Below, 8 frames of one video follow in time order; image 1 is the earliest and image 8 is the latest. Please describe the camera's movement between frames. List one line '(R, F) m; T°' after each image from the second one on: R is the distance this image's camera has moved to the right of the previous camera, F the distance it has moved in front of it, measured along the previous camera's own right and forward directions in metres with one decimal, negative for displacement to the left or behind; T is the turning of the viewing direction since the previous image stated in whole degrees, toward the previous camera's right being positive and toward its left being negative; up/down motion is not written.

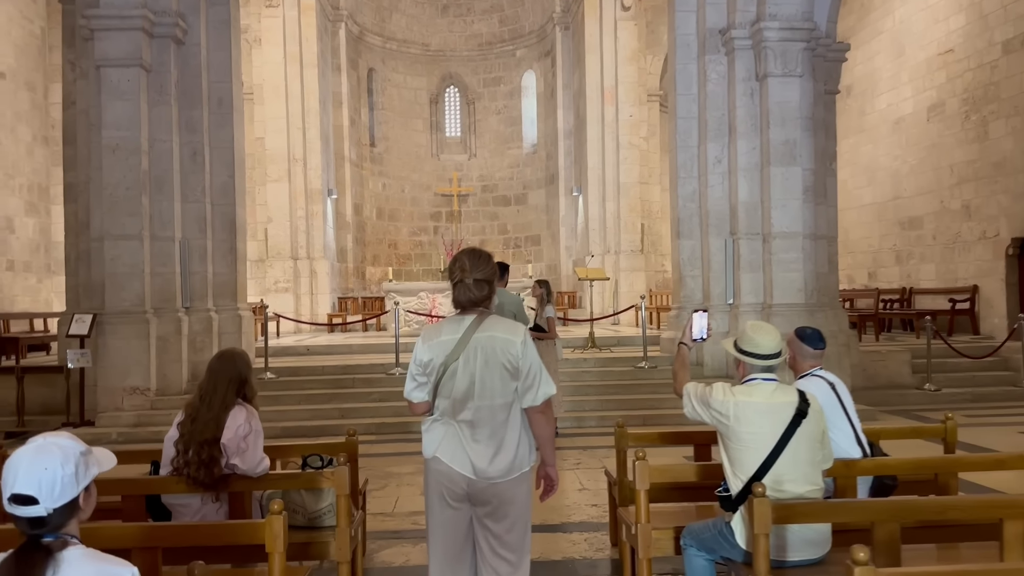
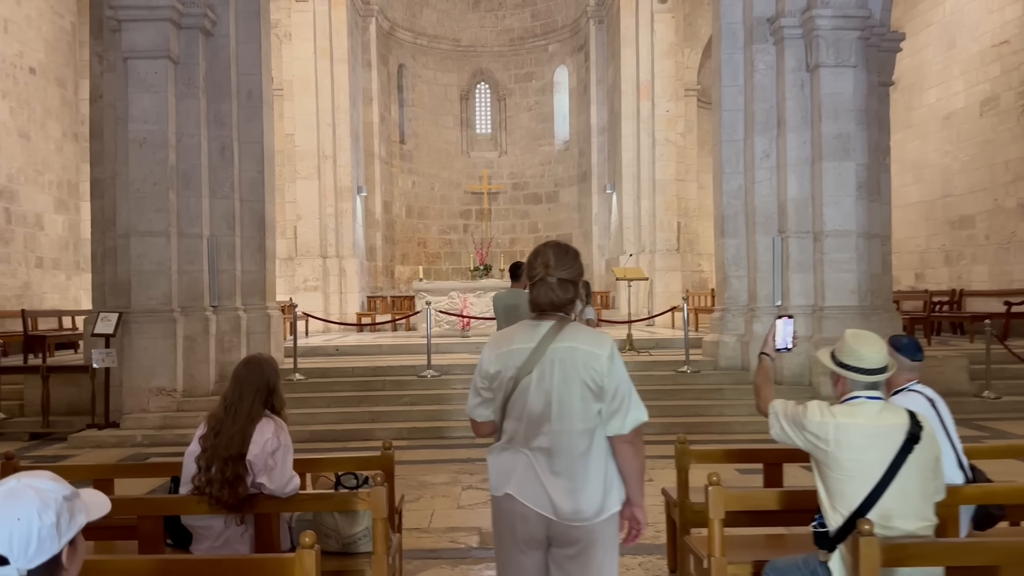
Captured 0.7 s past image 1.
(-0.1, +0.4) m; -2°
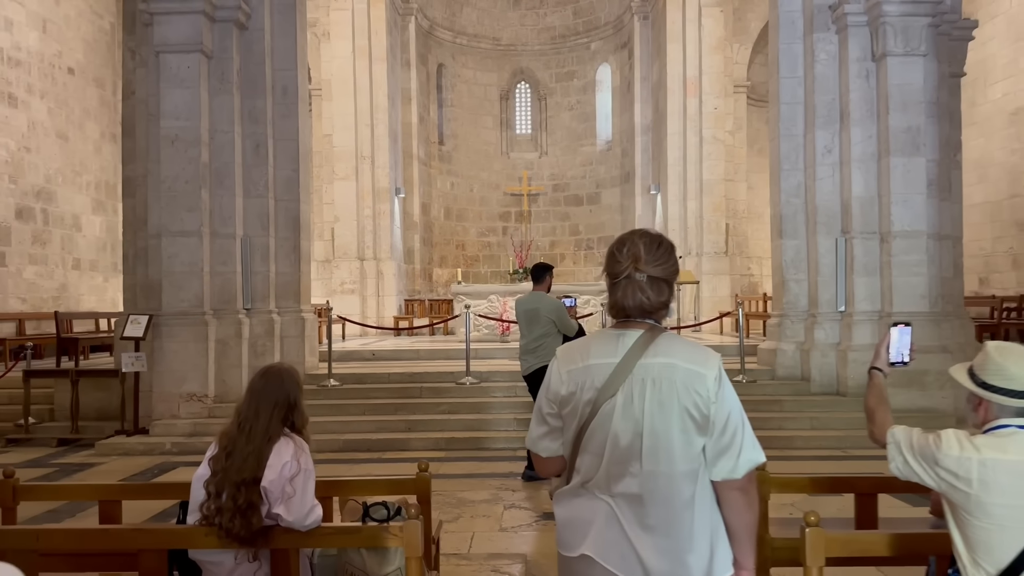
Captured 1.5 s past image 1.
(-0.1, +0.4) m; -3°
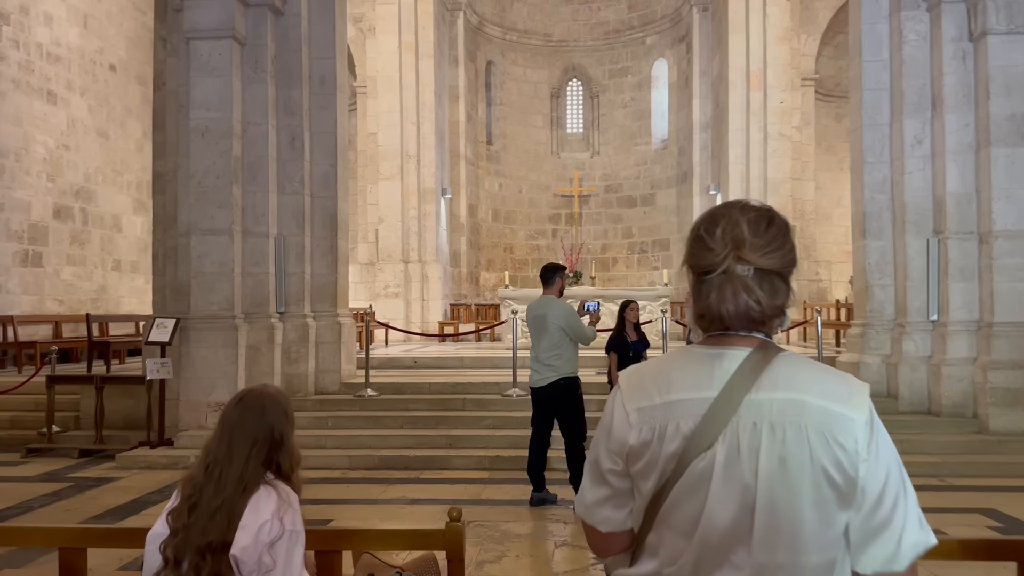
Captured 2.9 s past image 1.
(0.0, +0.7) m; -3°
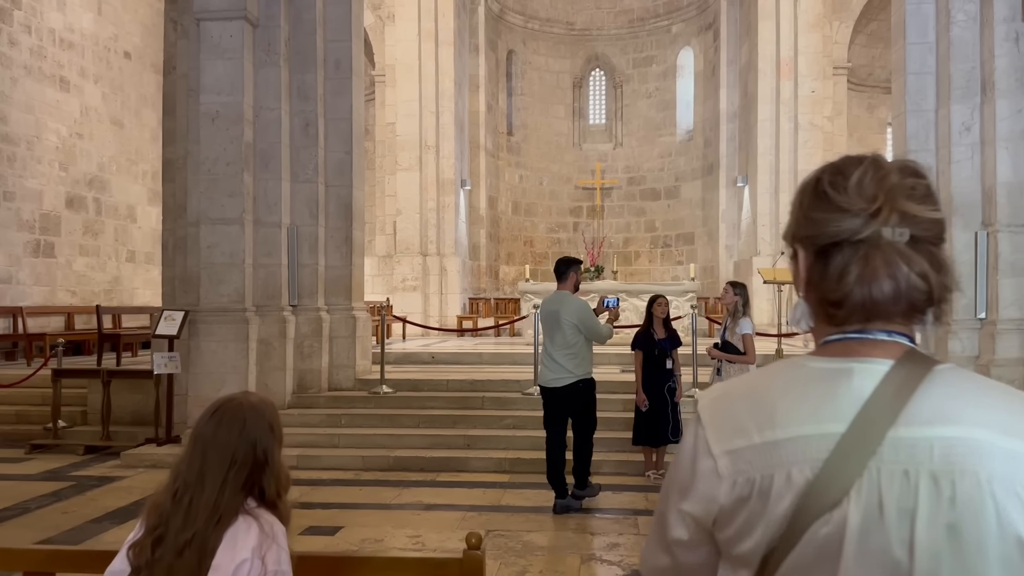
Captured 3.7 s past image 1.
(0.0, +0.3) m; -1°
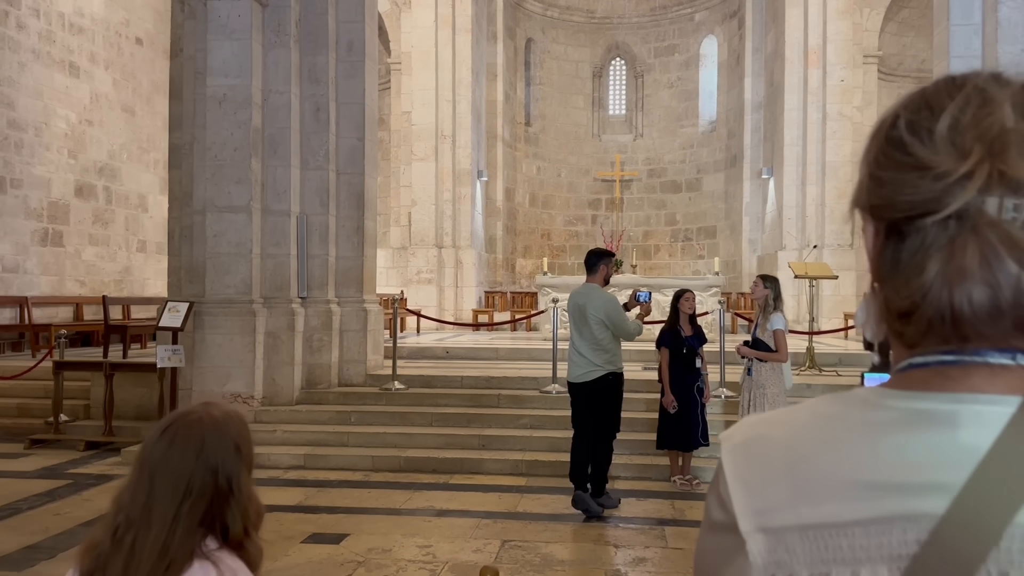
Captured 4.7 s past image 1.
(0.0, +0.3) m; -1°
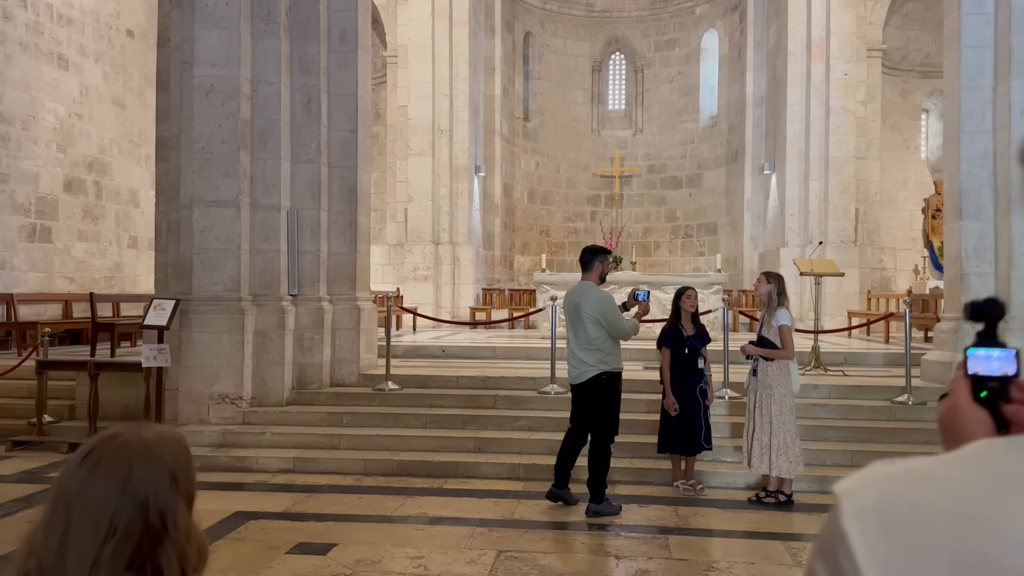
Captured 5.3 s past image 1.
(0.0, +0.2) m; 0°
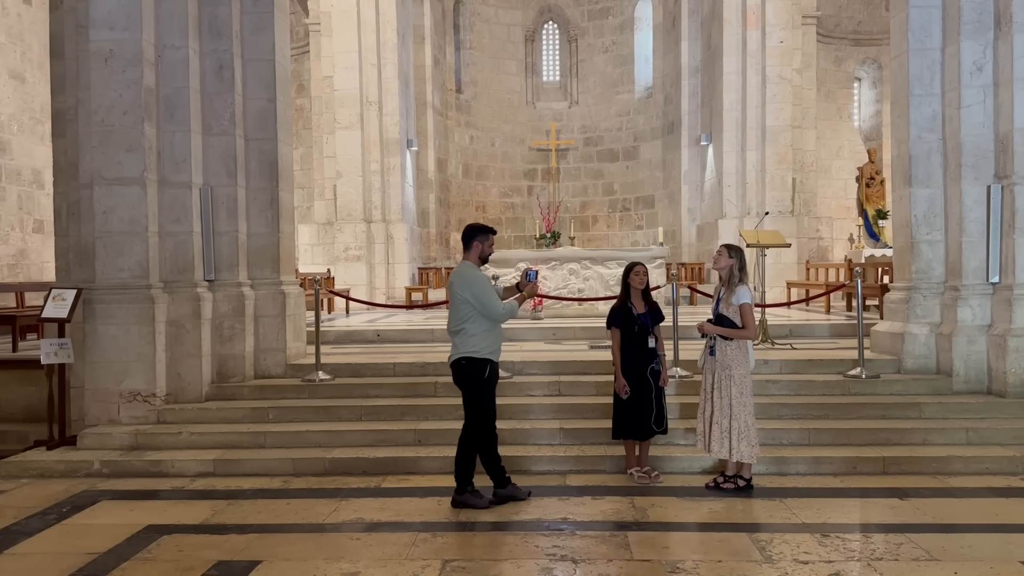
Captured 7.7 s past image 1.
(0.0, +0.4) m; +4°
